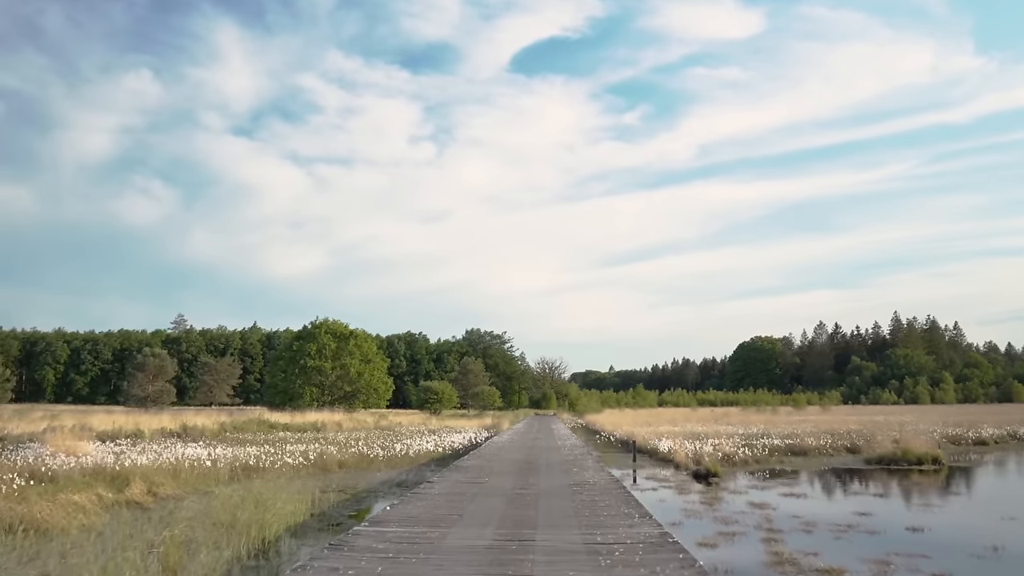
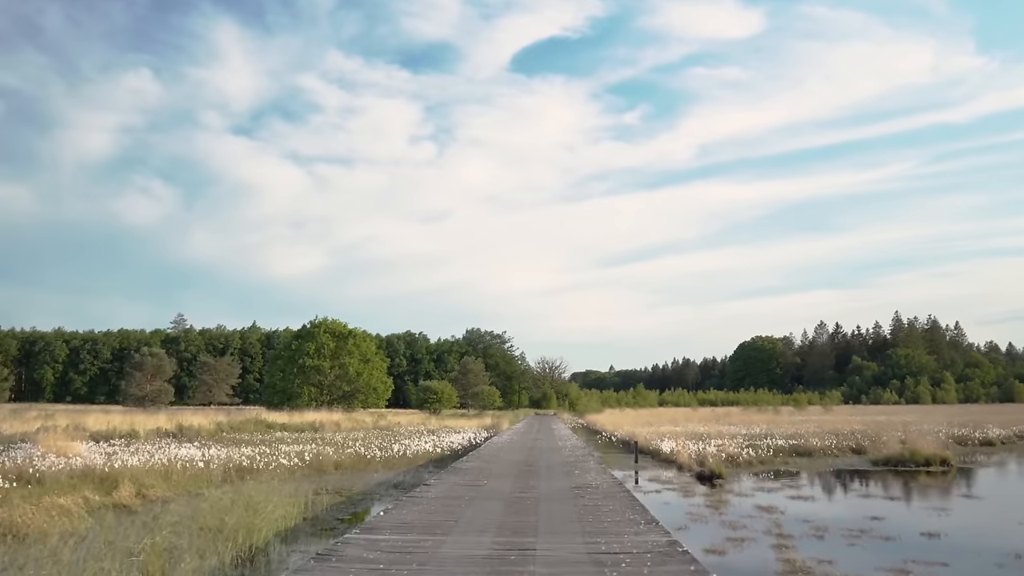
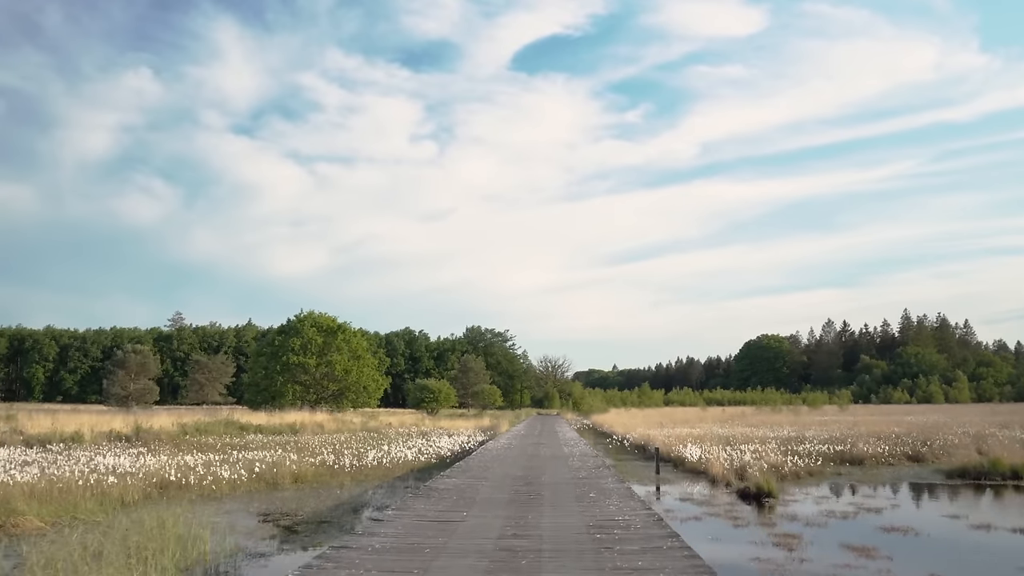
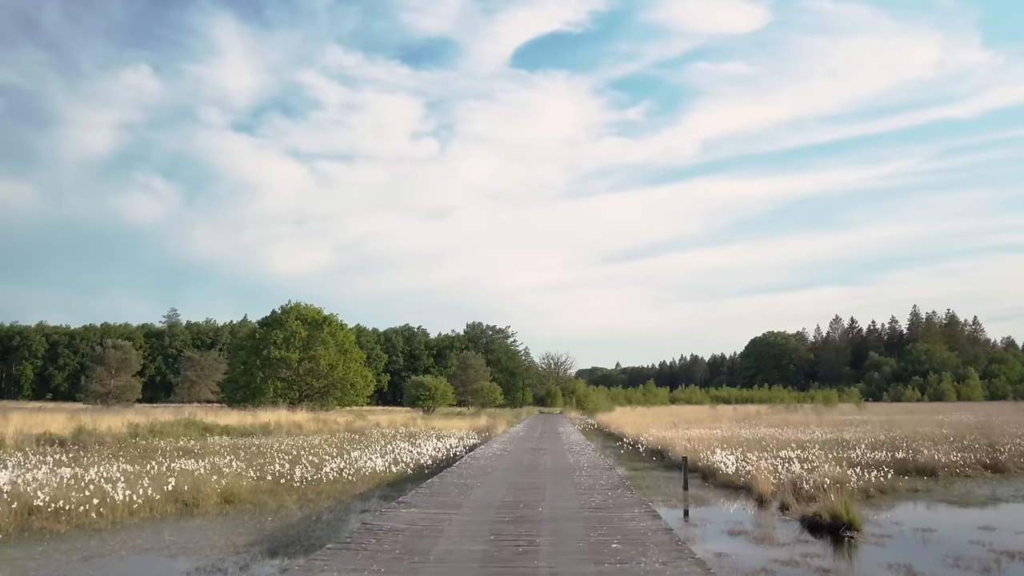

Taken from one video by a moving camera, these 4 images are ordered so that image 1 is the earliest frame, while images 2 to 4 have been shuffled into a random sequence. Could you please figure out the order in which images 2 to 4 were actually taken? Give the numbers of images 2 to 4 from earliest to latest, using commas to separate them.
2, 3, 4
